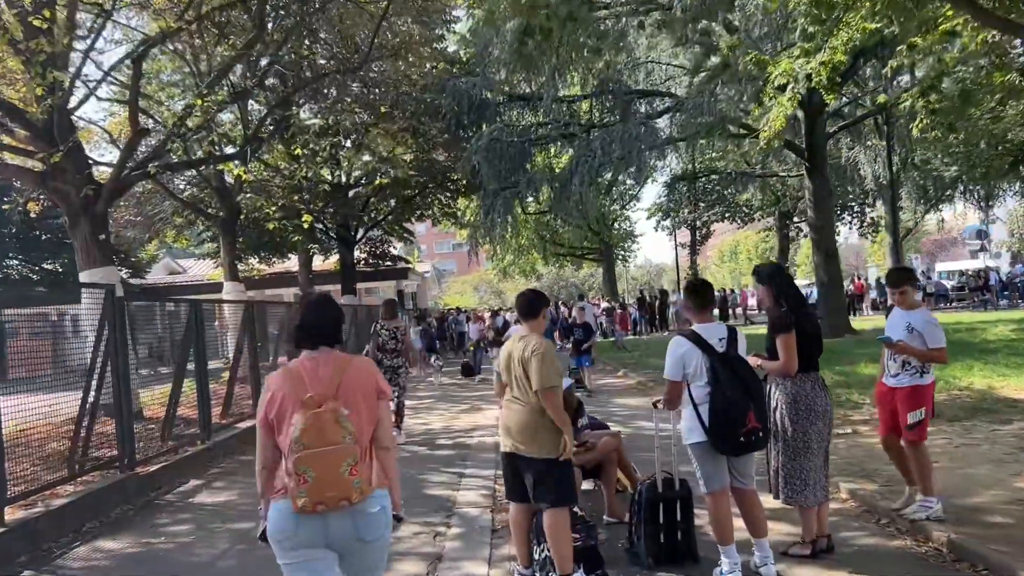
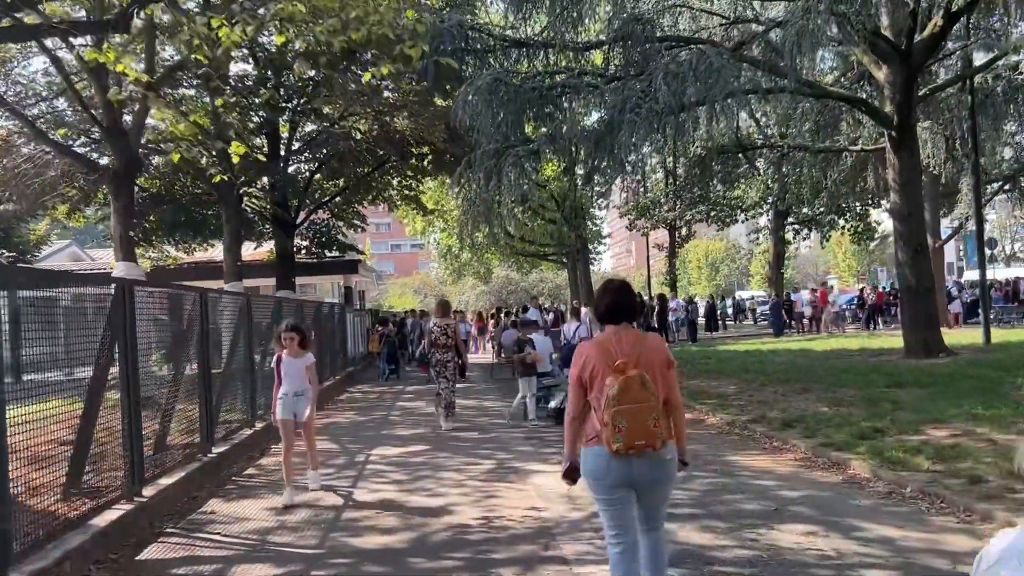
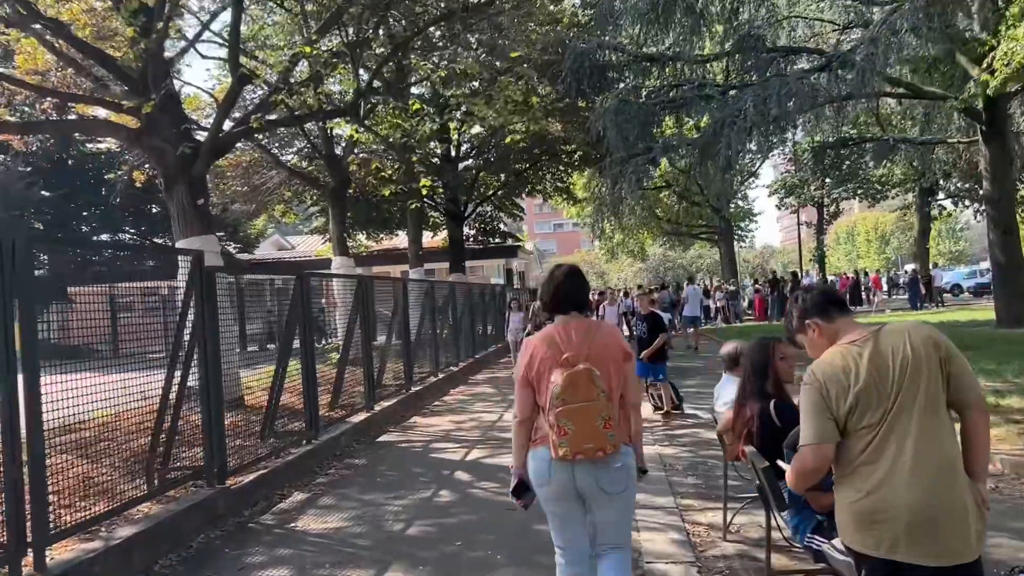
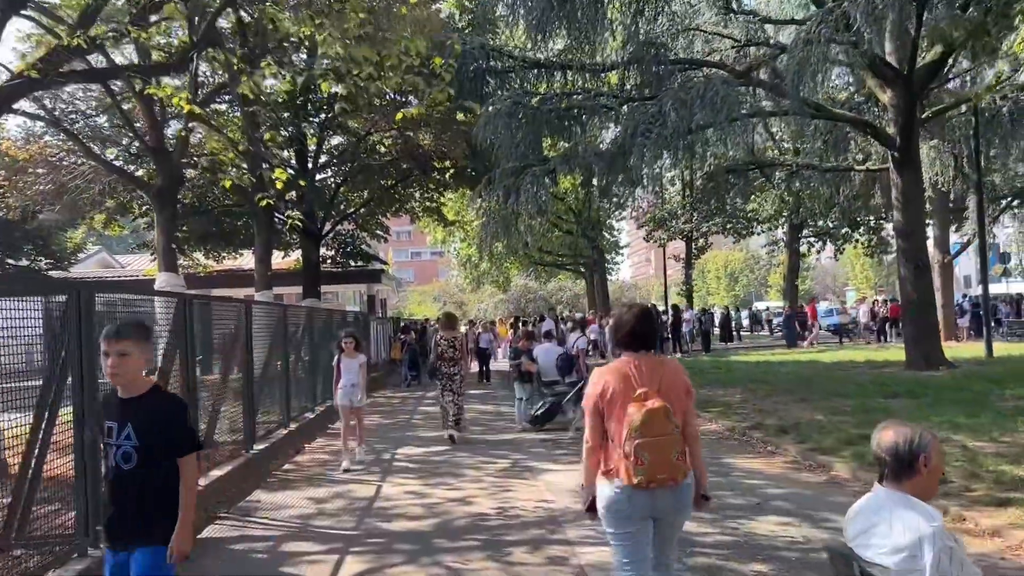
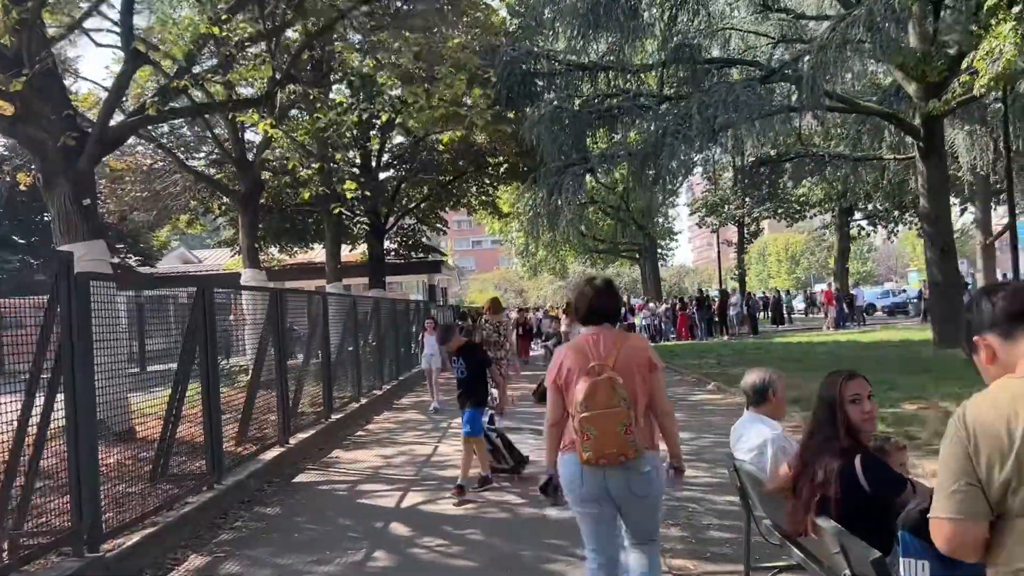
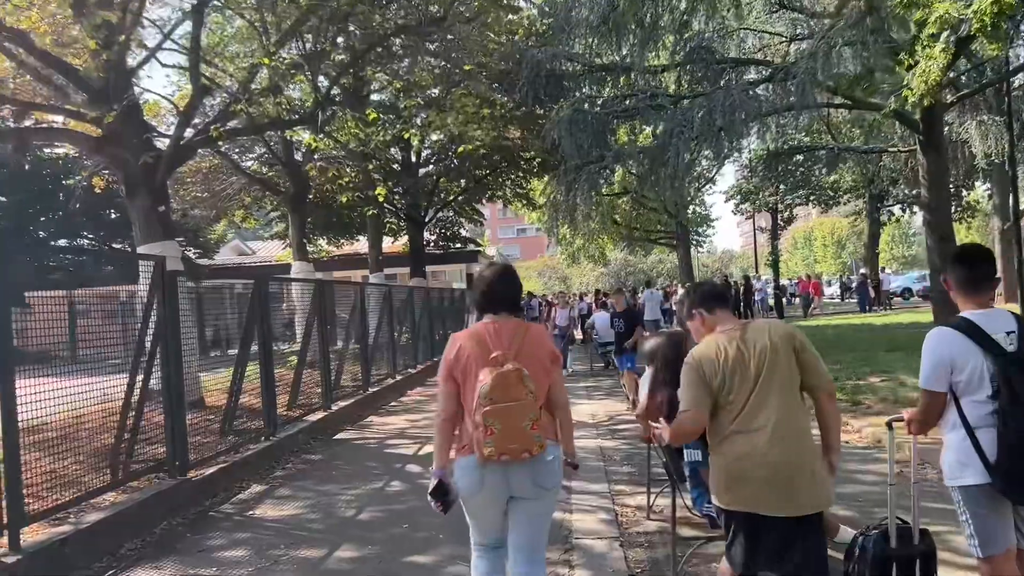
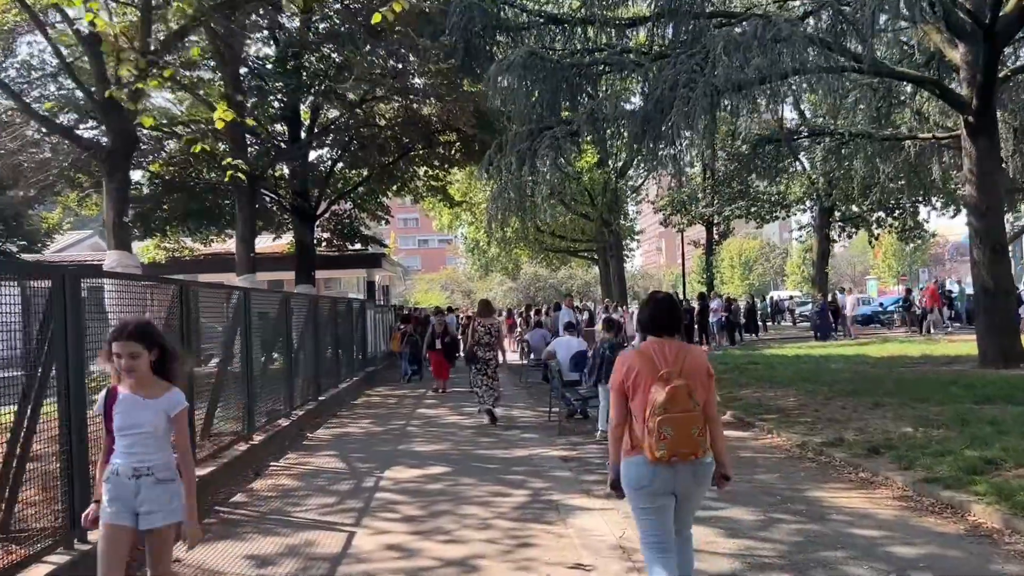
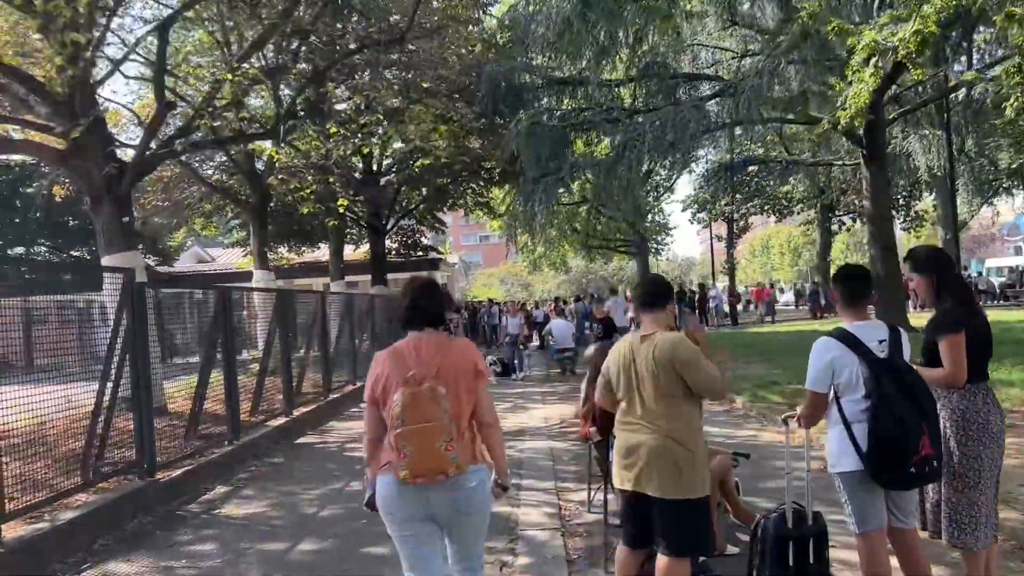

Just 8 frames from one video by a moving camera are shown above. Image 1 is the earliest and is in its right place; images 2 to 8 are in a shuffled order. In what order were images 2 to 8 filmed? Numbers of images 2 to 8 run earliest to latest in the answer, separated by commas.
8, 6, 3, 5, 4, 2, 7
